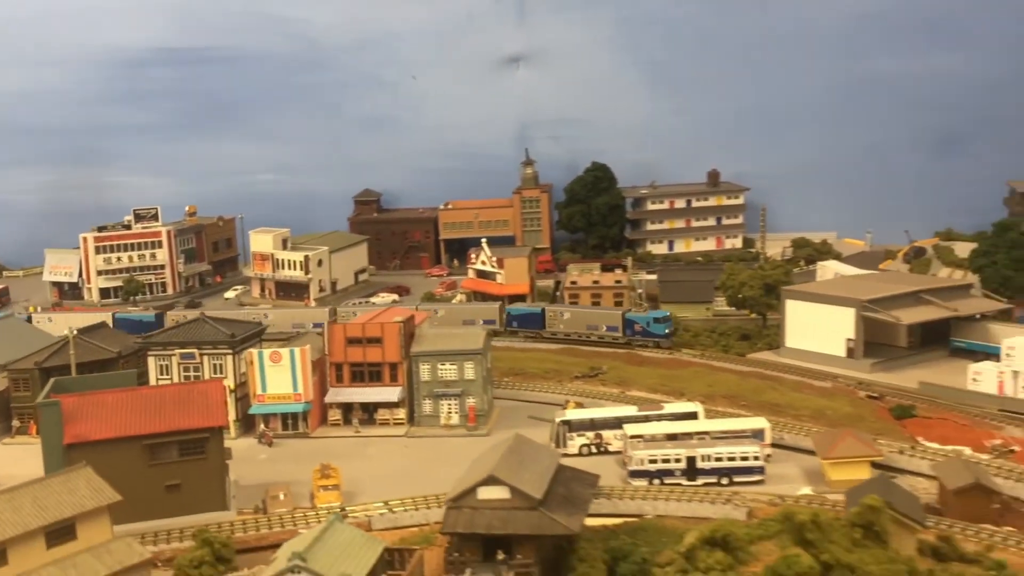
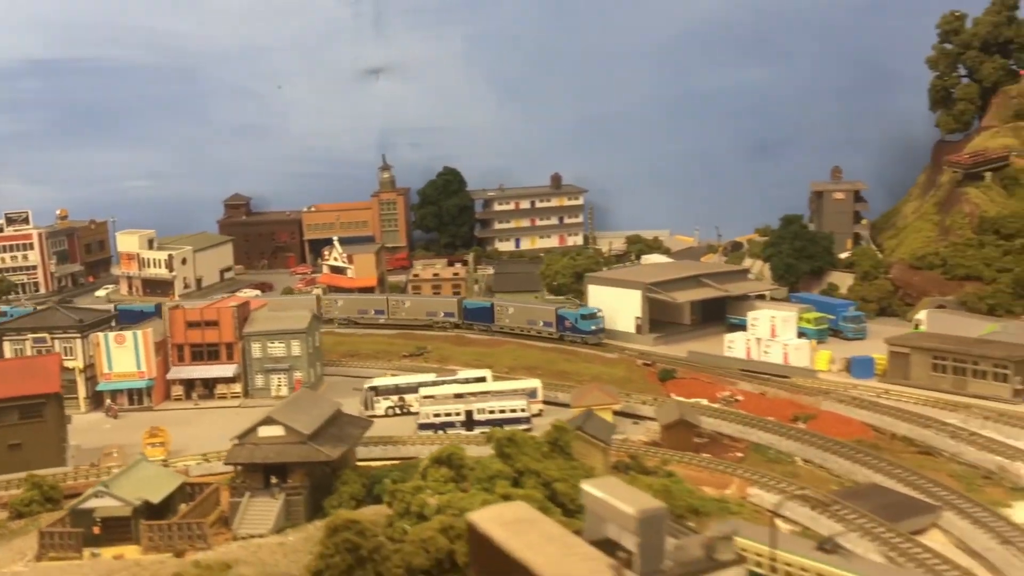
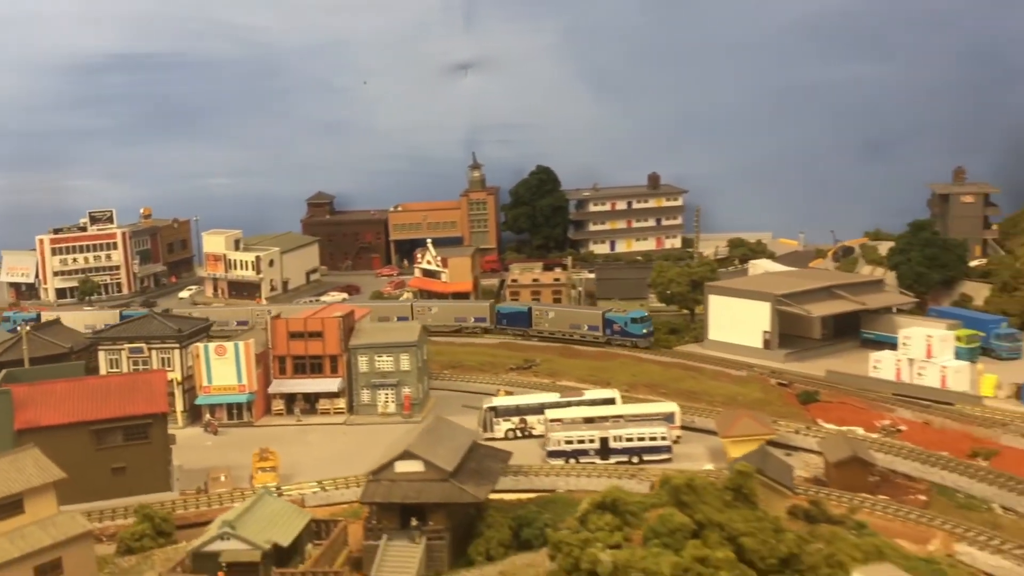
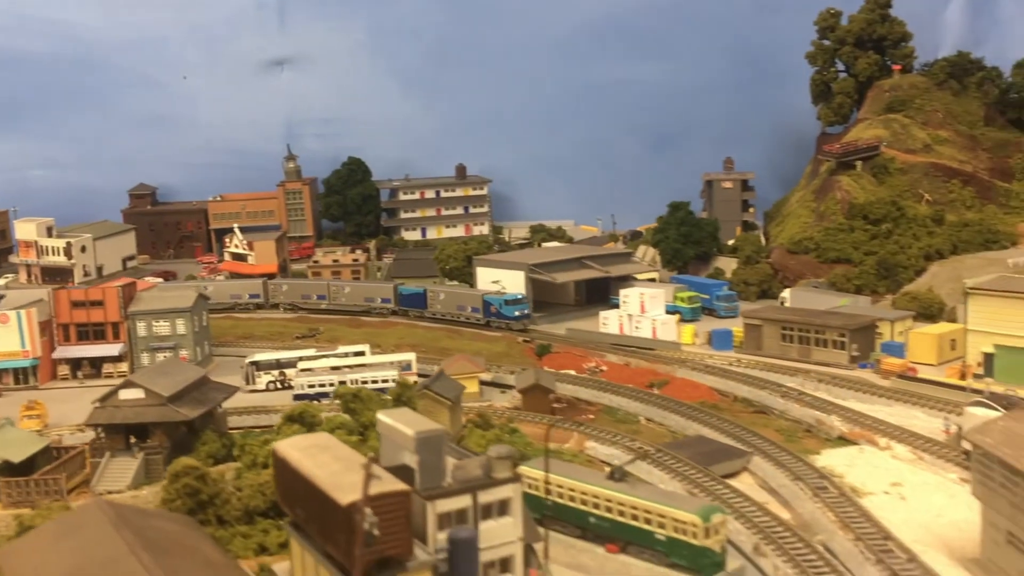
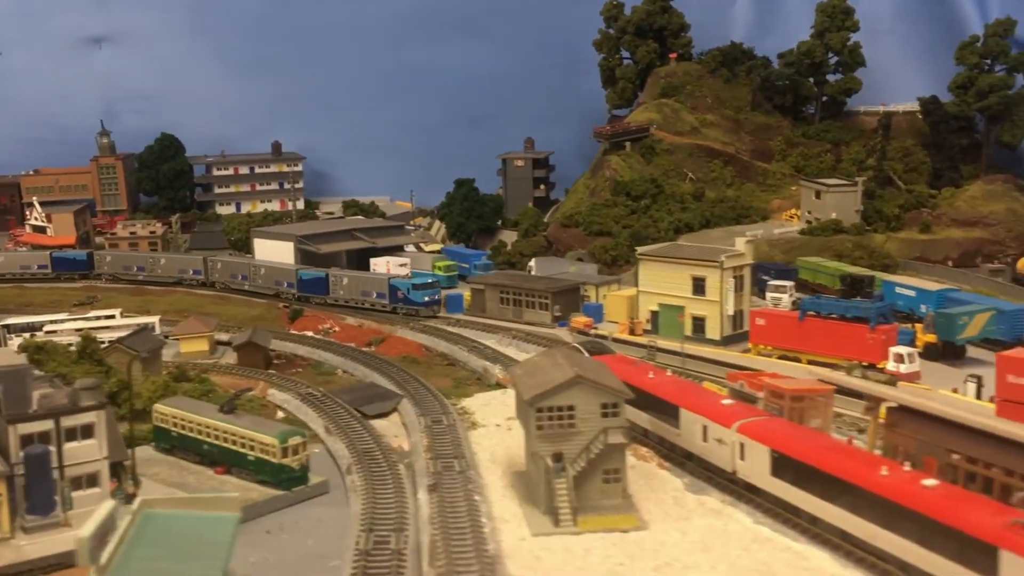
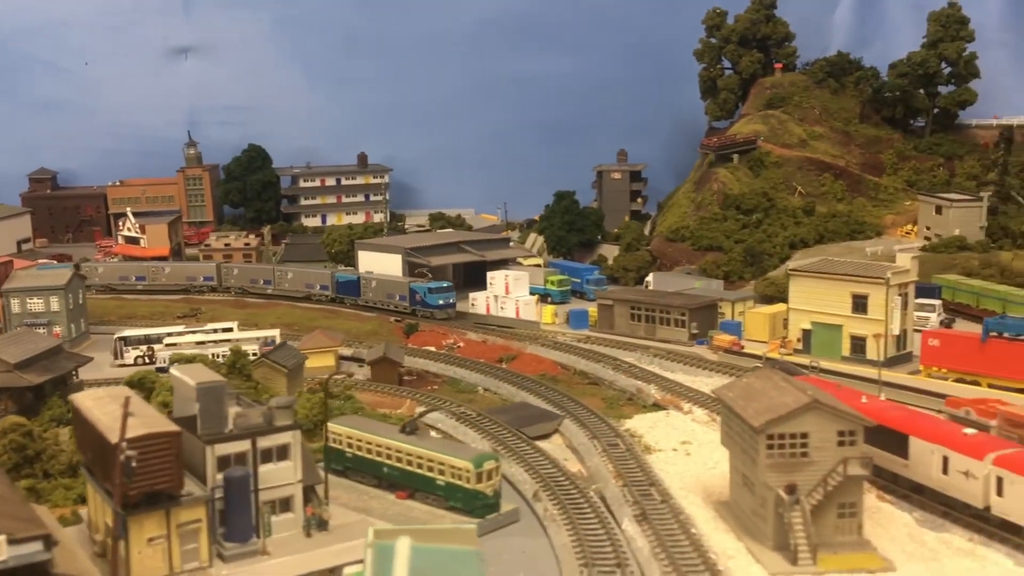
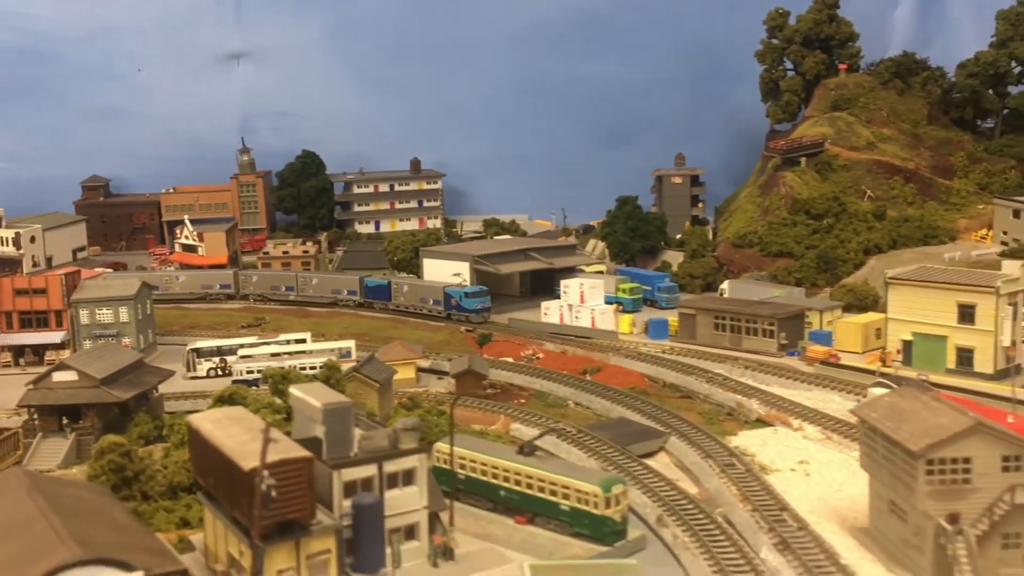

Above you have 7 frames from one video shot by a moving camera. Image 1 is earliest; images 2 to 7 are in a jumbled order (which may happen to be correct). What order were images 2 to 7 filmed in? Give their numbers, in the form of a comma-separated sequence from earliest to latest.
3, 2, 4, 7, 6, 5
